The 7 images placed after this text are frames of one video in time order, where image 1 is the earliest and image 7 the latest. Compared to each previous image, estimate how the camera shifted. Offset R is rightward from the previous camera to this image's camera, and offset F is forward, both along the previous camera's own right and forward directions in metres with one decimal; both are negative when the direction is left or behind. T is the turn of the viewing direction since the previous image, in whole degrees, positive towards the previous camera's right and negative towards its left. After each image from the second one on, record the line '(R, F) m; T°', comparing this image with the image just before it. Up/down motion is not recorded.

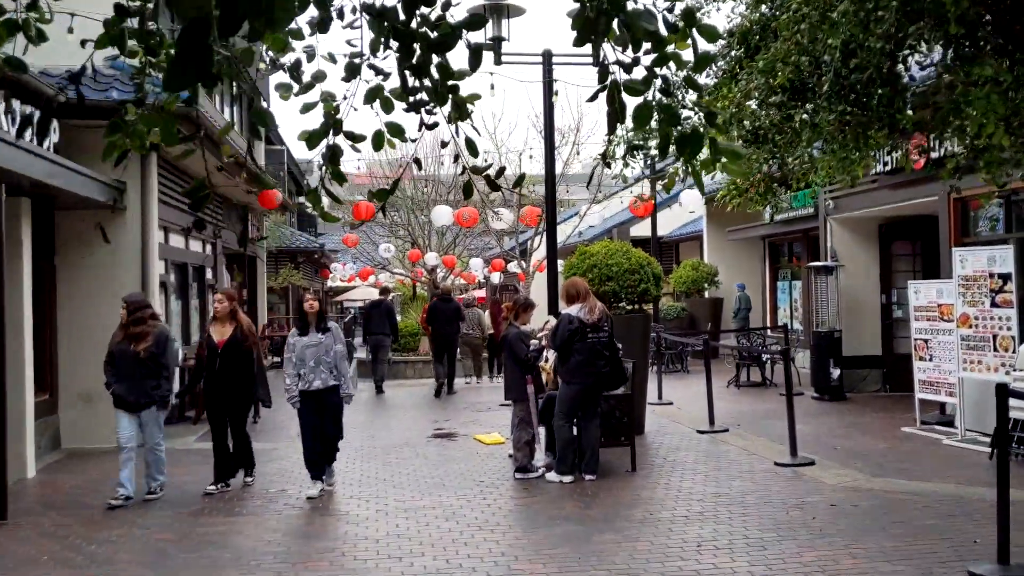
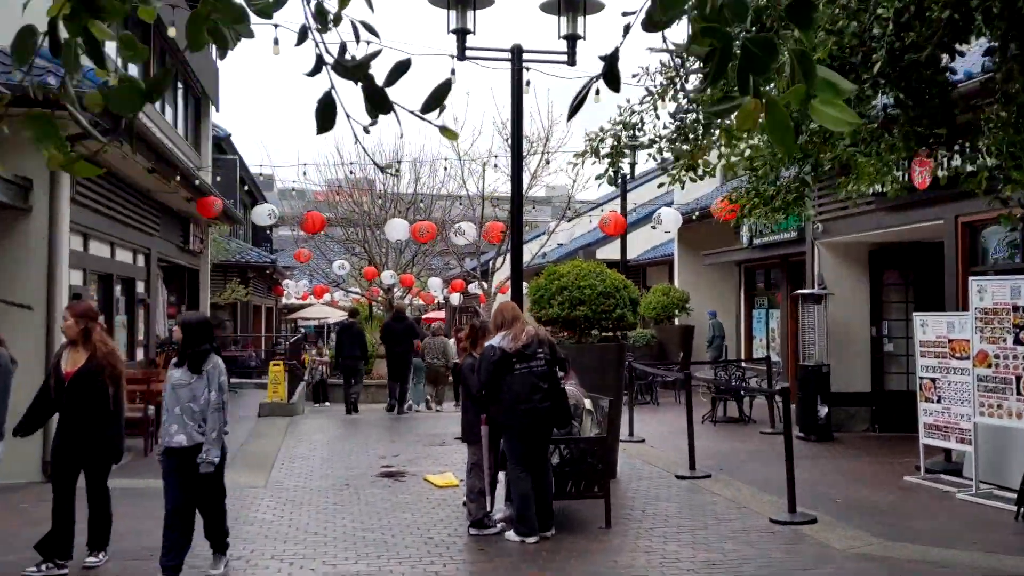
(0.0, +1.2) m; +2°
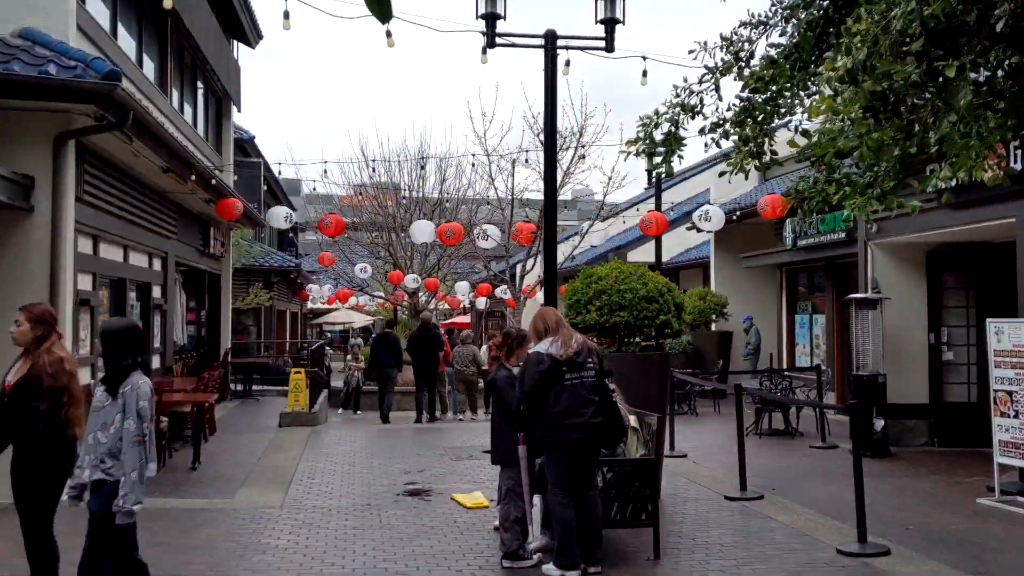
(-0.1, +0.7) m; -1°
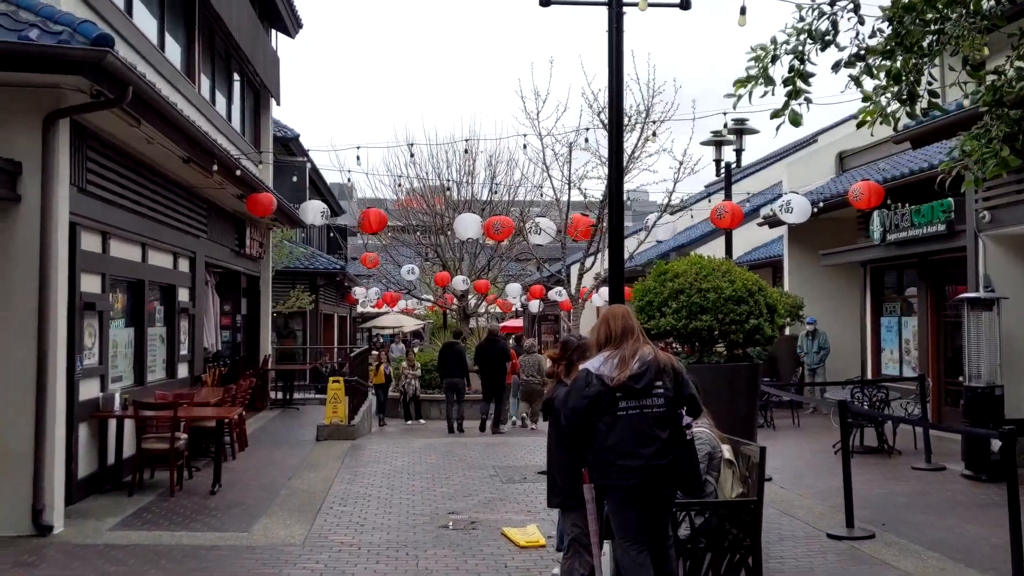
(-0.1, +1.3) m; -3°
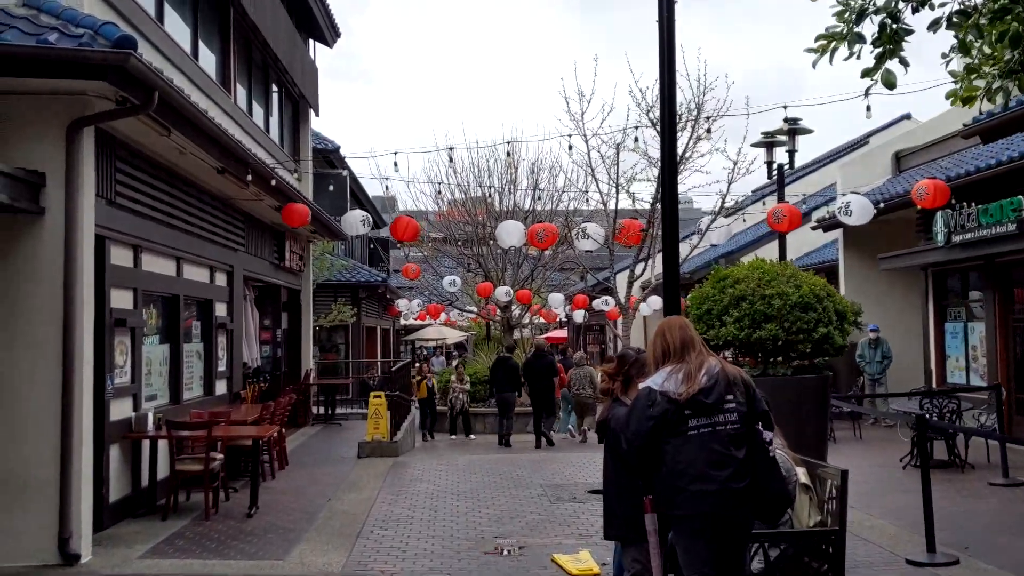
(0.0, +0.5) m; -2°
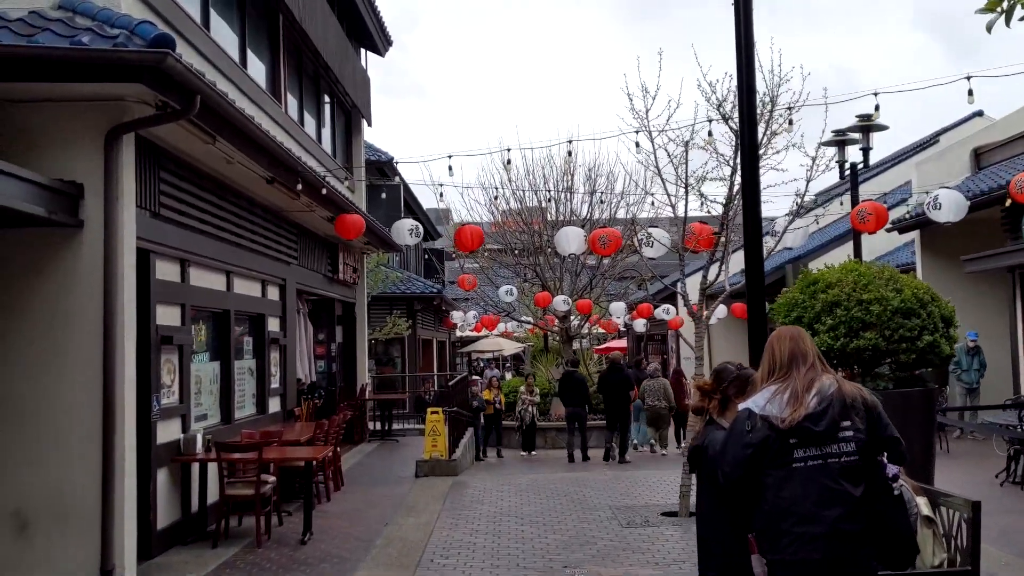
(-0.1, +0.5) m; -3°
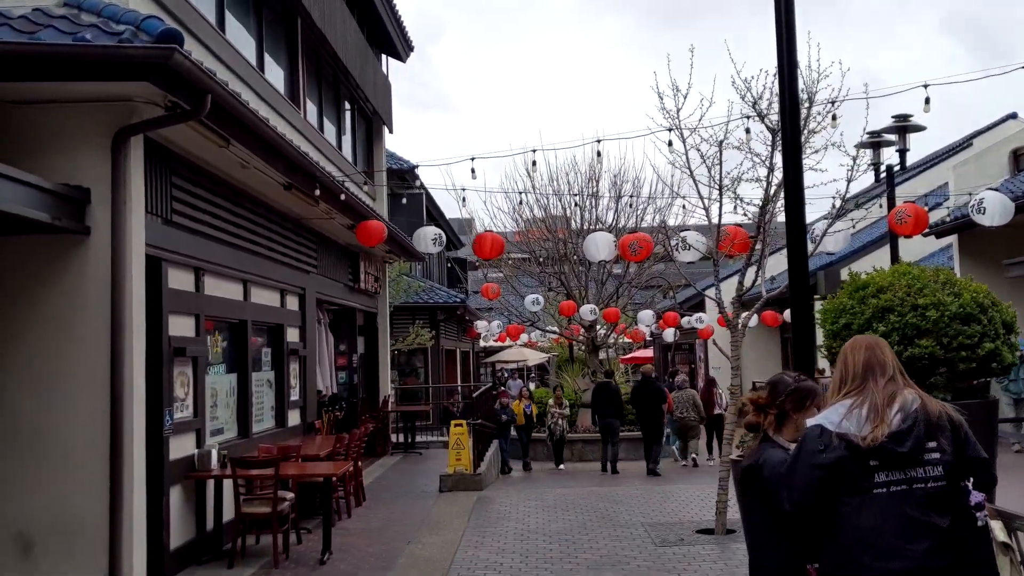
(0.0, +0.4) m; -1°
